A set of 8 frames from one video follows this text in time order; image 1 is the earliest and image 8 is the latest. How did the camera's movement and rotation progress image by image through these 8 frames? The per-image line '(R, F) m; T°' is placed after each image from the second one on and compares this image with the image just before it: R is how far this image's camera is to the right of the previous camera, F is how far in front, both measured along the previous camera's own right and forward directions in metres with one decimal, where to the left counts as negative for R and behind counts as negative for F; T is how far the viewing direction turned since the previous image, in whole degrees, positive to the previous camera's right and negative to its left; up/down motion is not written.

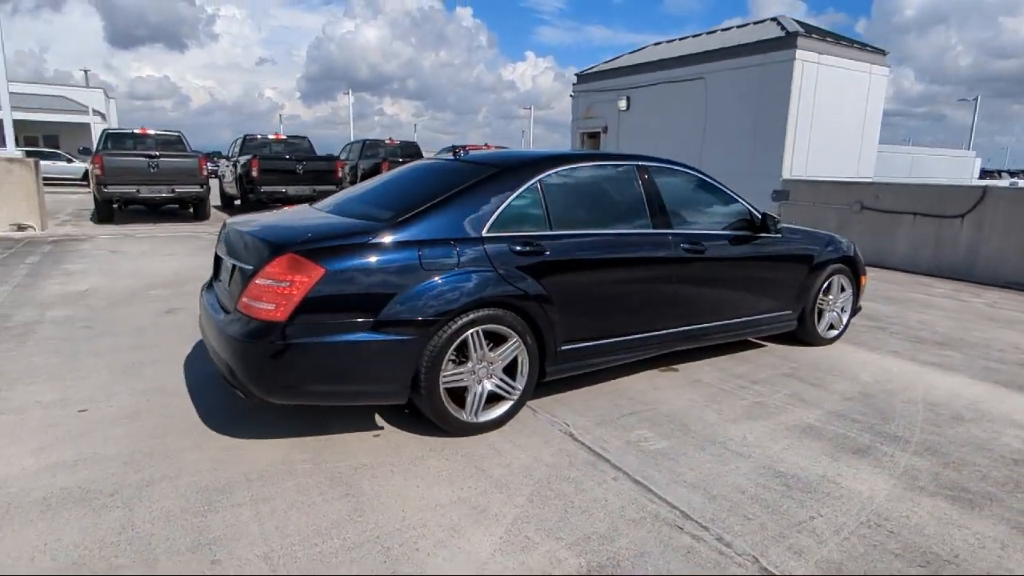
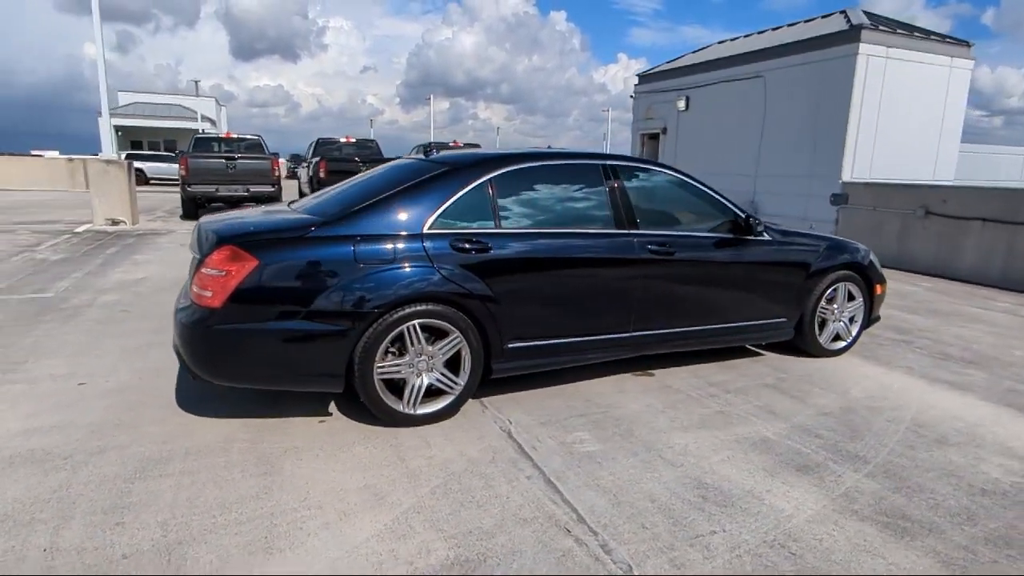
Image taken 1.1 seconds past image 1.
(+0.9, 0.0) m; -8°
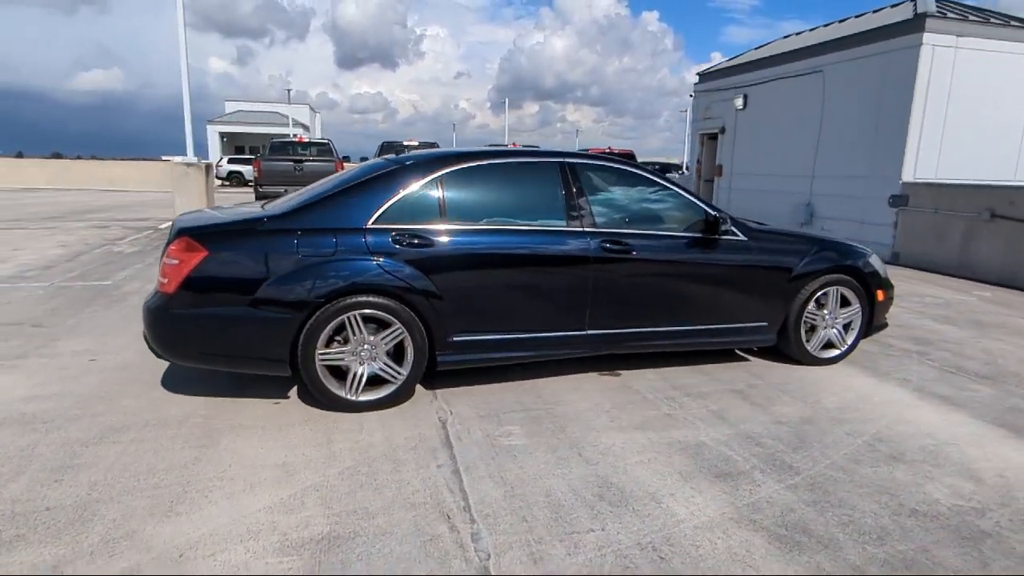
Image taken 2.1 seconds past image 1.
(+0.9, 0.0) m; -8°
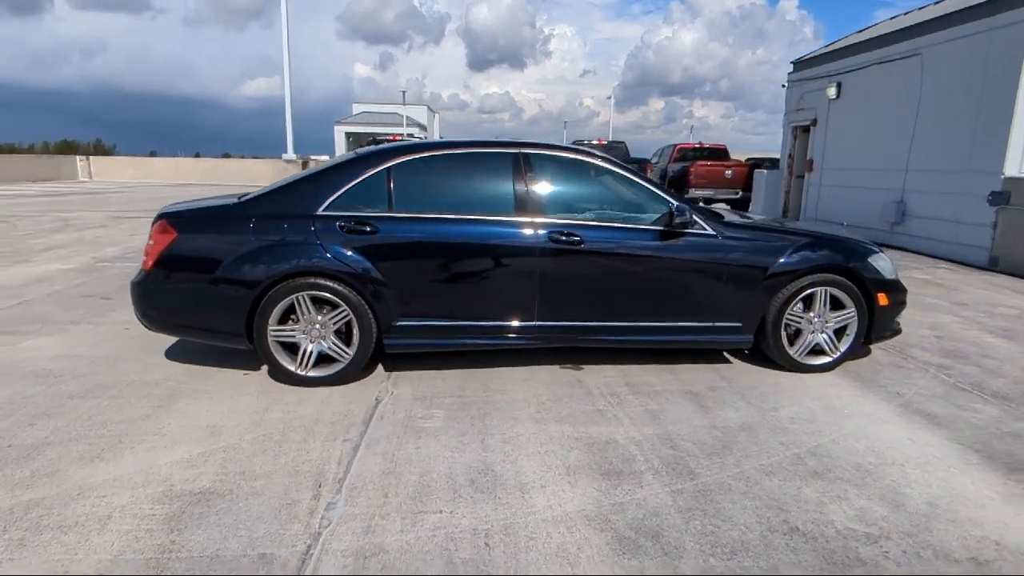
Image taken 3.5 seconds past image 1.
(+1.2, +0.1) m; -11°
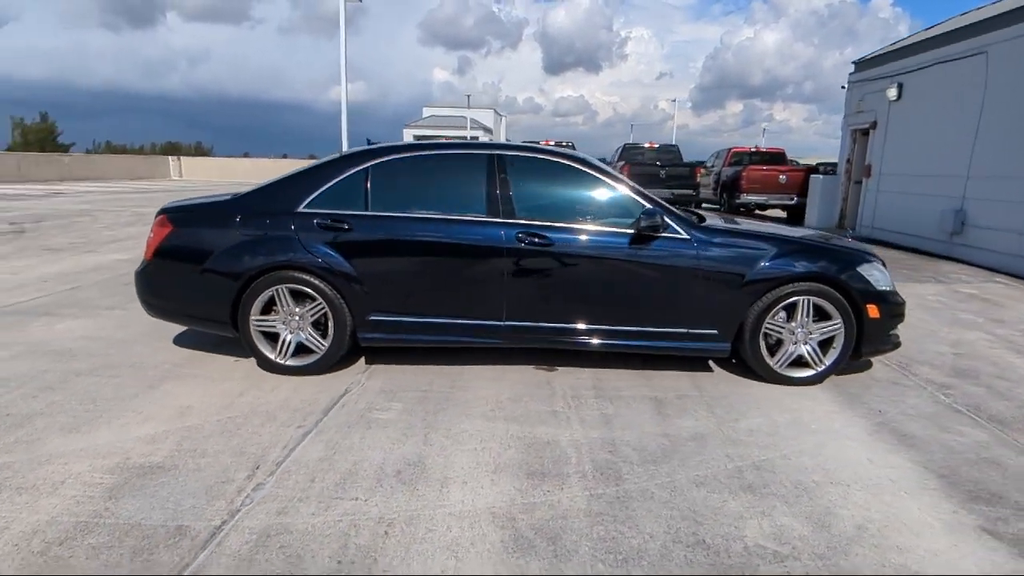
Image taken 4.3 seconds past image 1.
(+0.7, 0.0) m; -7°
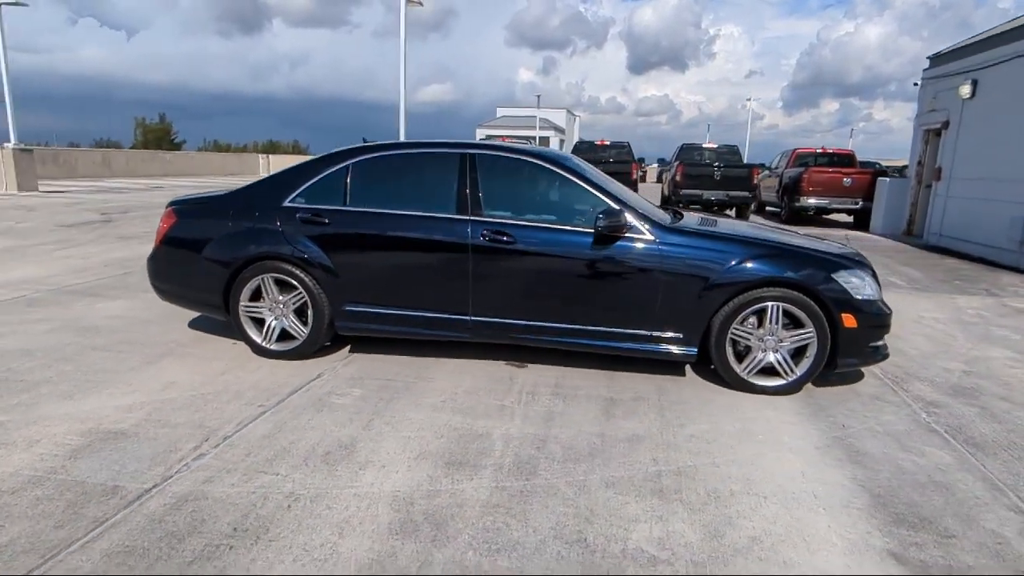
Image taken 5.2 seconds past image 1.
(+0.8, 0.0) m; -7°
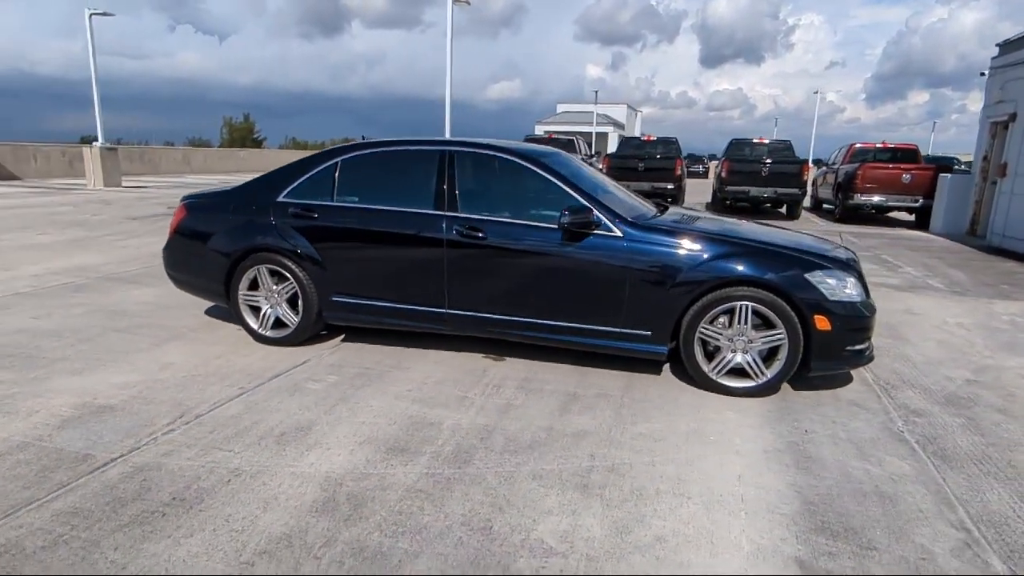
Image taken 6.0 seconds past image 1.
(+0.6, 0.0) m; -6°
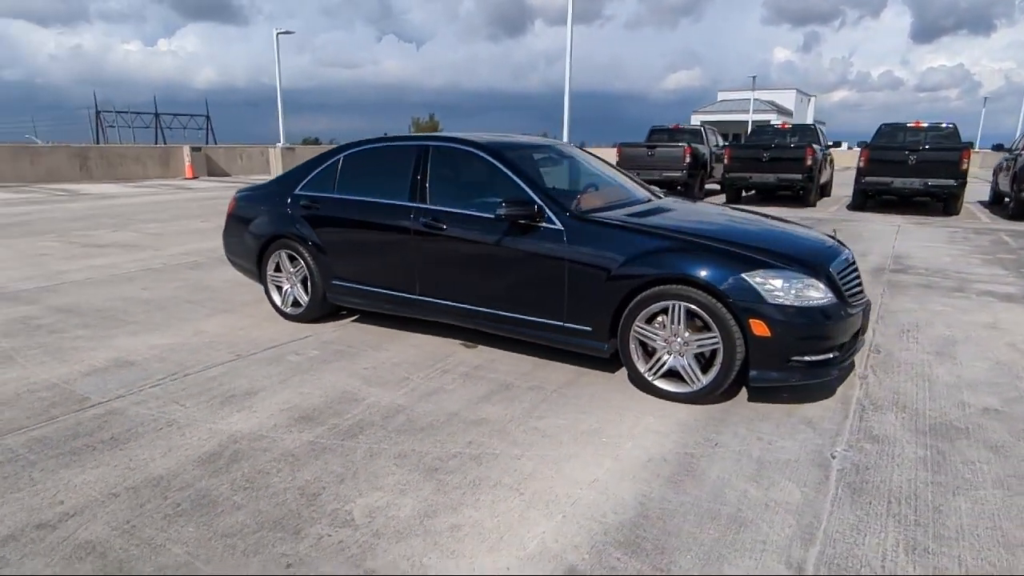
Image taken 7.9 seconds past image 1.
(+1.4, +0.1) m; -16°
